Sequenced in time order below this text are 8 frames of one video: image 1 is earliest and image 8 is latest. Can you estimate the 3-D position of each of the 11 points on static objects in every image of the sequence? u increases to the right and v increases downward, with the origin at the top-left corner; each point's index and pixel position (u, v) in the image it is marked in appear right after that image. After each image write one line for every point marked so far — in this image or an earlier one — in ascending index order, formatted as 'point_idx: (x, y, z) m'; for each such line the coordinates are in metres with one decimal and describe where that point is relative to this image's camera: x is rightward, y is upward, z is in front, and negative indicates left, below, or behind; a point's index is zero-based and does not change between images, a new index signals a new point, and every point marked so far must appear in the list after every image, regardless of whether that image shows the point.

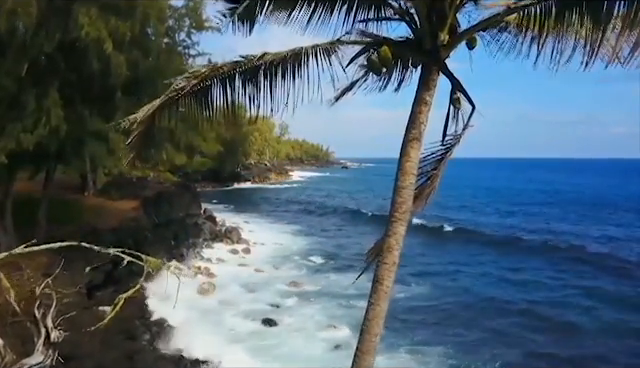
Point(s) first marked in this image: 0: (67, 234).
0: (-7.9, -1.6, +18.0) m
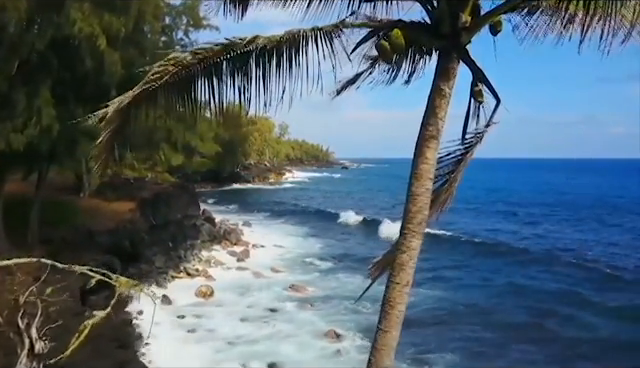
0: (-7.9, -1.6, +17.6) m
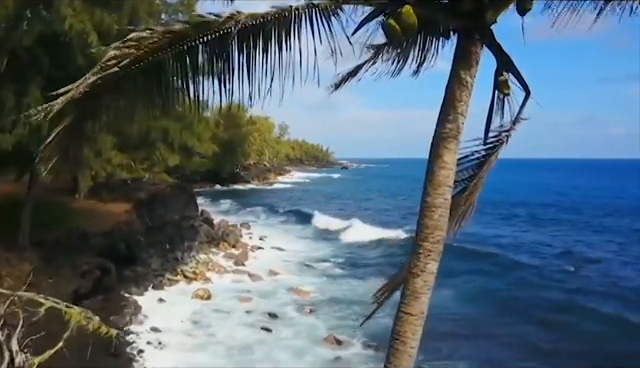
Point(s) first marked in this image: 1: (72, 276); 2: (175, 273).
0: (-7.9, -1.6, +17.2) m
1: (-6.3, -2.3, +14.7) m
2: (-4.7, -2.9, +18.8) m
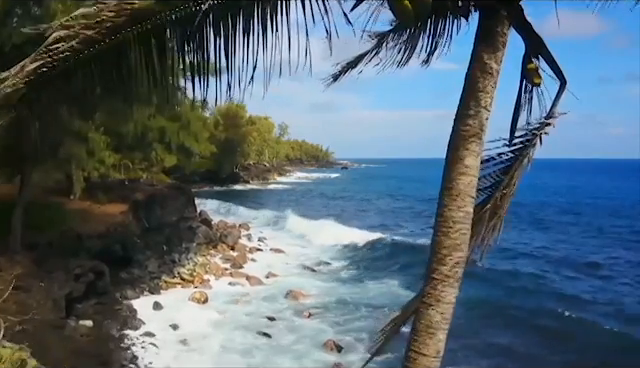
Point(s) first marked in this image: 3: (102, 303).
0: (-8.0, -1.7, +16.8) m
1: (-6.4, -2.4, +14.3) m
2: (-4.7, -2.9, +18.4) m
3: (-5.7, -3.1, +15.0) m
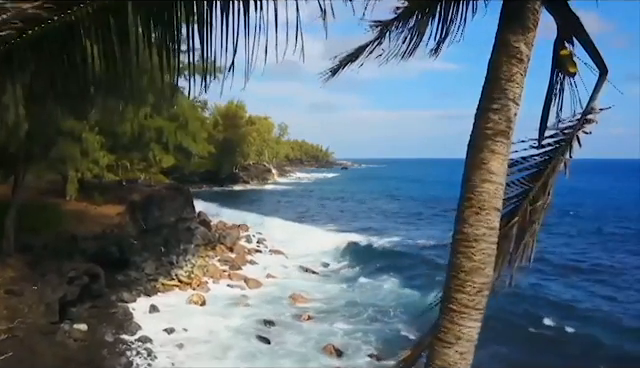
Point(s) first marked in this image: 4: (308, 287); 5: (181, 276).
0: (-8.0, -1.7, +16.5) m
1: (-6.4, -2.4, +14.0) m
2: (-4.7, -2.9, +18.1) m
3: (-5.7, -3.1, +14.7) m
4: (-0.4, -3.4, +19.0) m
5: (-4.4, -2.9, +18.4) m
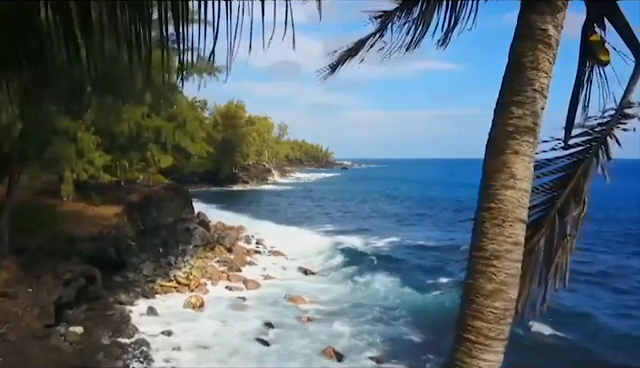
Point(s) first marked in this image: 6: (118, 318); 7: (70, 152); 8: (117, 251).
0: (-8.0, -1.7, +16.3) m
1: (-6.4, -2.4, +13.8) m
2: (-4.8, -2.9, +17.9) m
3: (-5.7, -3.1, +14.5) m
4: (-0.4, -3.4, +18.8) m
5: (-4.5, -3.0, +18.2) m
6: (-5.0, -3.3, +14.2) m
7: (-6.2, +0.8, +14.2) m
8: (-6.5, -2.1, +18.4) m
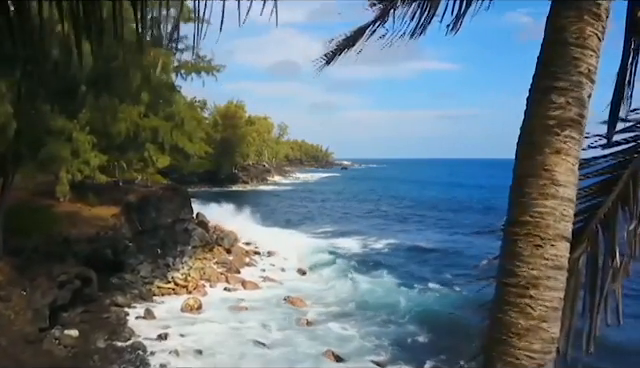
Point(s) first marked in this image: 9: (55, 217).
0: (-8.0, -1.7, +16.1) m
1: (-6.4, -2.4, +13.6) m
2: (-4.8, -3.0, +17.7) m
3: (-5.7, -3.1, +14.2) m
4: (-0.4, -3.4, +18.6) m
5: (-4.5, -3.0, +18.0) m
6: (-5.0, -3.3, +14.0) m
7: (-6.2, +0.8, +14.0) m
8: (-6.5, -2.1, +18.2) m
9: (-9.0, -1.1, +19.7) m
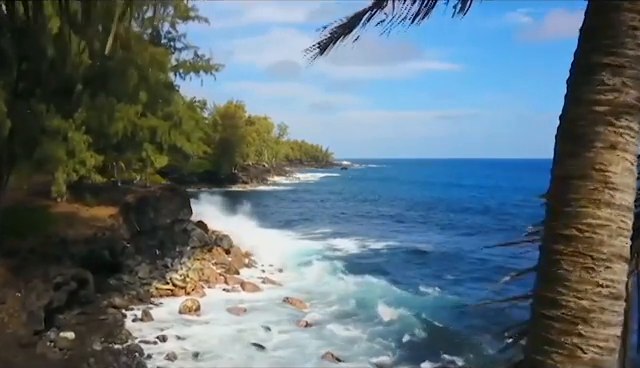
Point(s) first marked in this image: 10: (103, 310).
0: (-8.0, -1.7, +15.9) m
1: (-6.4, -2.4, +13.4) m
2: (-4.8, -3.0, +17.5) m
3: (-5.7, -3.1, +14.0) m
4: (-0.4, -3.4, +18.4) m
5: (-4.5, -3.0, +17.8) m
6: (-5.0, -3.3, +13.8) m
7: (-6.2, +0.8, +13.8) m
8: (-6.5, -2.1, +18.0) m
9: (-9.0, -1.2, +19.5) m
10: (-5.5, -3.2, +14.5) m
